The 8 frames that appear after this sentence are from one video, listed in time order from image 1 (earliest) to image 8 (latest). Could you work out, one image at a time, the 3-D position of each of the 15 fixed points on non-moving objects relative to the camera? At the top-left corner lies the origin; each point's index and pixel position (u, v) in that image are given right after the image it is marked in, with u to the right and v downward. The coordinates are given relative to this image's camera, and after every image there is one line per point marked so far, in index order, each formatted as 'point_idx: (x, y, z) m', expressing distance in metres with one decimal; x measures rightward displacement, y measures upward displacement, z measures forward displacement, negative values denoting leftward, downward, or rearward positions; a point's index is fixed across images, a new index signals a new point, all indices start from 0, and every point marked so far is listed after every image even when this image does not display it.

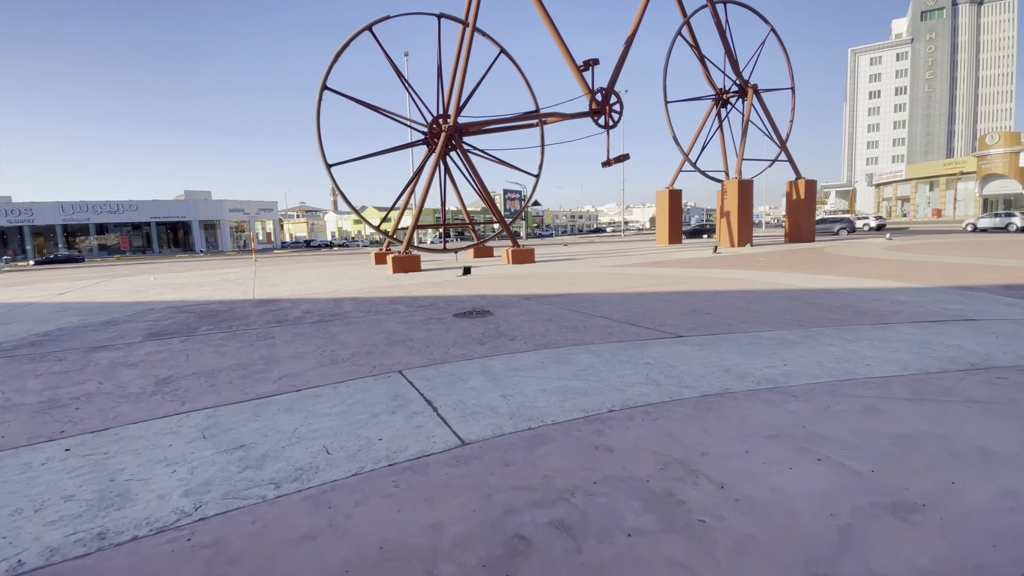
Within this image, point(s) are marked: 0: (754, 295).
0: (+4.5, -0.2, +9.0) m
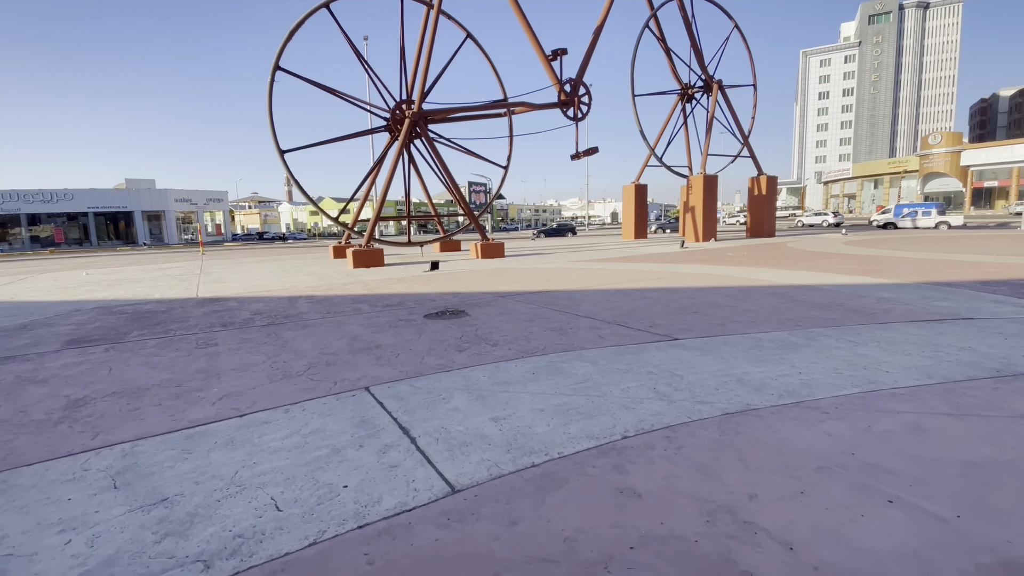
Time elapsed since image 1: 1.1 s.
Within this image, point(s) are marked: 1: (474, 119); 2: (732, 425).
0: (+4.1, -0.1, +8.7) m
1: (-1.6, +6.9, +19.8) m
2: (+1.5, -0.9, +3.3) m
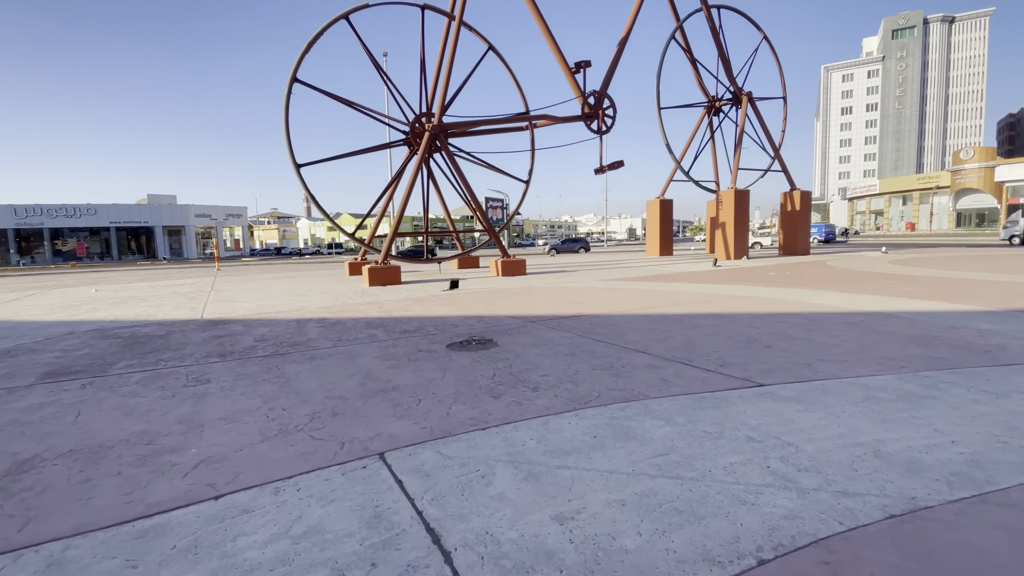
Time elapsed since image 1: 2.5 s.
0: (+4.6, -0.5, +7.6) m
1: (-0.7, +6.2, +19.0) m
2: (+1.9, -1.2, +2.3) m
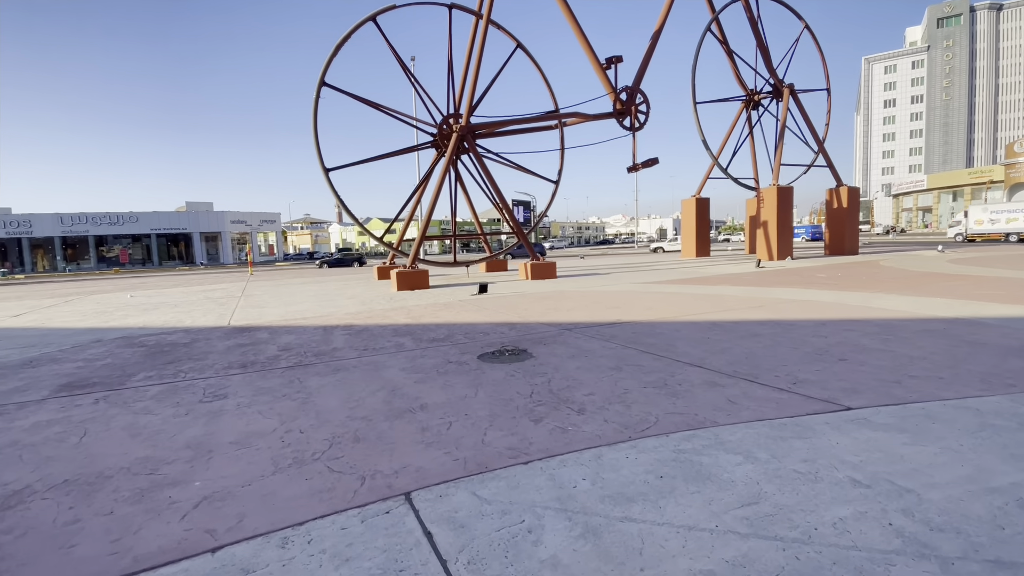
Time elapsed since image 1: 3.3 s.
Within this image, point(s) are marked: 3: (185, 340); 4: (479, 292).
0: (+5.1, -0.6, +6.8) m
1: (+0.5, +6.0, +18.5) m
2: (+2.1, -1.2, +1.6) m
3: (-5.6, -0.9, +8.3) m
4: (-0.9, -0.1, +13.1) m
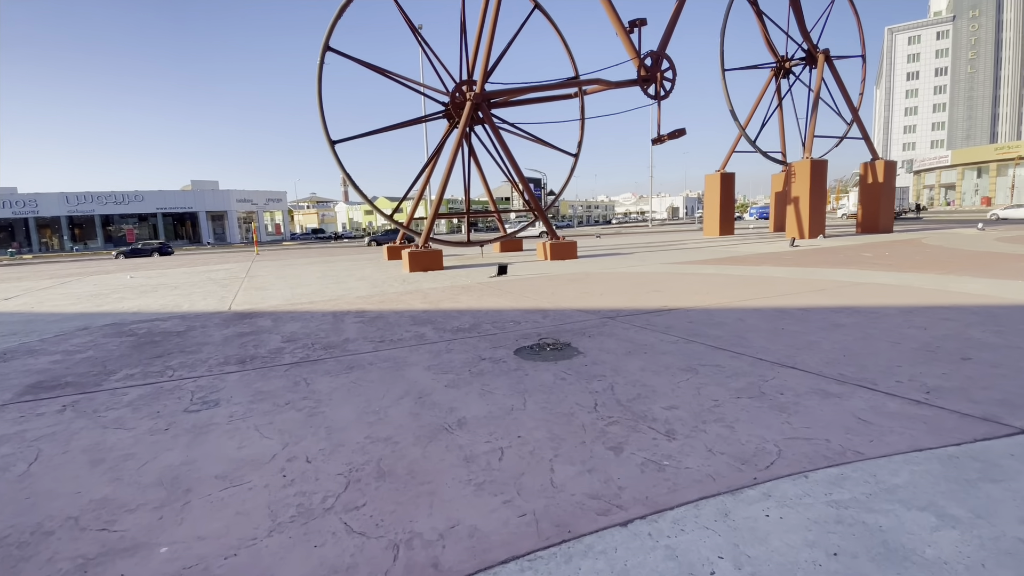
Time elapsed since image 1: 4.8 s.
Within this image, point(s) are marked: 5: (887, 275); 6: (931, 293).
0: (+5.6, -0.4, +5.8) m
1: (+1.1, +6.7, +17.3) m
2: (+2.5, -1.2, +0.7) m
3: (-5.2, -0.6, +7.4) m
4: (-0.4, +0.4, +12.1) m
5: (+7.5, +0.3, +9.7) m
6: (+6.6, -0.1, +7.5) m
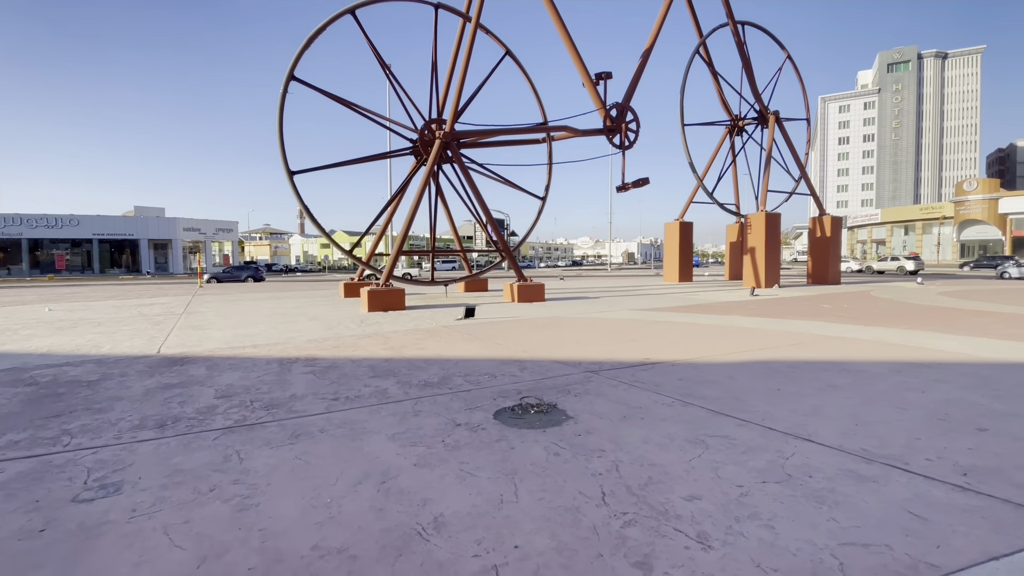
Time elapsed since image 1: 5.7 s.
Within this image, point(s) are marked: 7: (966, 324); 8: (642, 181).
0: (+5.3, -1.1, +5.6) m
1: (0.0, +5.2, +17.3) m
2: (+2.7, -1.4, +0.2) m
3: (-5.5, -1.2, +6.3) m
4: (-1.1, -0.7, +11.5) m
5: (+6.9, -0.8, +9.7) m
6: (+6.1, -0.9, +7.4) m
7: (+9.9, -0.8, +10.4) m
8: (+5.4, +4.4, +19.9) m
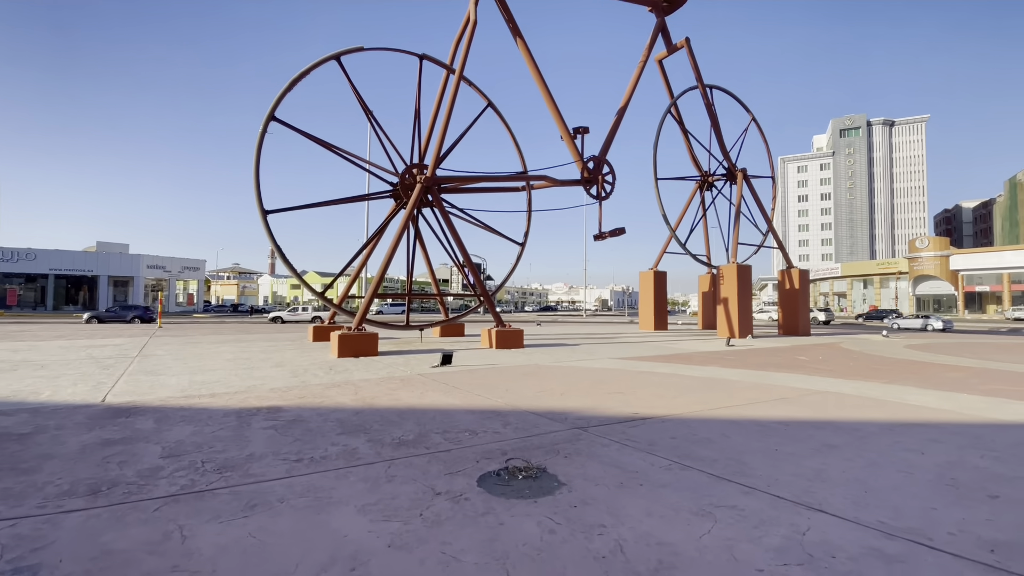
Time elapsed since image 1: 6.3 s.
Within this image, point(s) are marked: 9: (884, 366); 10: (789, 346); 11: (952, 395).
0: (+5.1, -1.7, +5.5) m
1: (-0.7, +3.5, +17.4) m
2: (+2.8, -1.5, -0.1) m
3: (-5.7, -1.7, +5.6) m
4: (-1.6, -1.8, +11.0) m
5: (+6.5, -1.9, +9.6) m
6: (+5.9, -1.8, +7.4) m
7: (+9.4, -2.0, +10.5) m
8: (+4.5, +2.4, +20.2) m
9: (+10.1, -2.1, +13.0) m
10: (+10.6, -2.2, +18.3) m
11: (+7.7, -1.9, +8.4) m
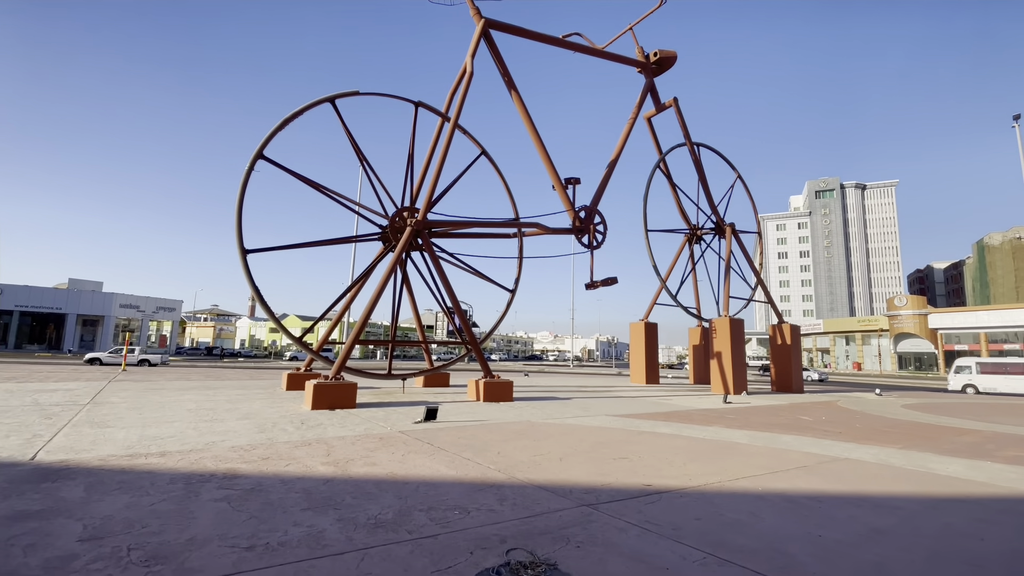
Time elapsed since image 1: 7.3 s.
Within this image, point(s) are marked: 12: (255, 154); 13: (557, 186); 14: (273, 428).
0: (+5.1, -2.4, +4.8) m
1: (-1.0, +1.8, +17.0) m
2: (+2.9, -1.6, -0.7) m
3: (-5.8, -2.0, +4.6) m
4: (-1.8, -2.8, +10.1) m
5: (+6.4, -3.0, +9.0) m
6: (+5.8, -2.6, +6.7) m
7: (+9.2, -3.2, +9.9) m
8: (+4.1, +0.3, +19.8) m
9: (+9.8, -3.6, +12.4) m
10: (+10.1, -4.3, +17.6) m
11: (+7.6, -2.9, +7.7) m
12: (-7.1, +3.8, +13.4) m
13: (+1.9, +4.2, +19.3) m
14: (-4.4, -2.6, +8.8) m
